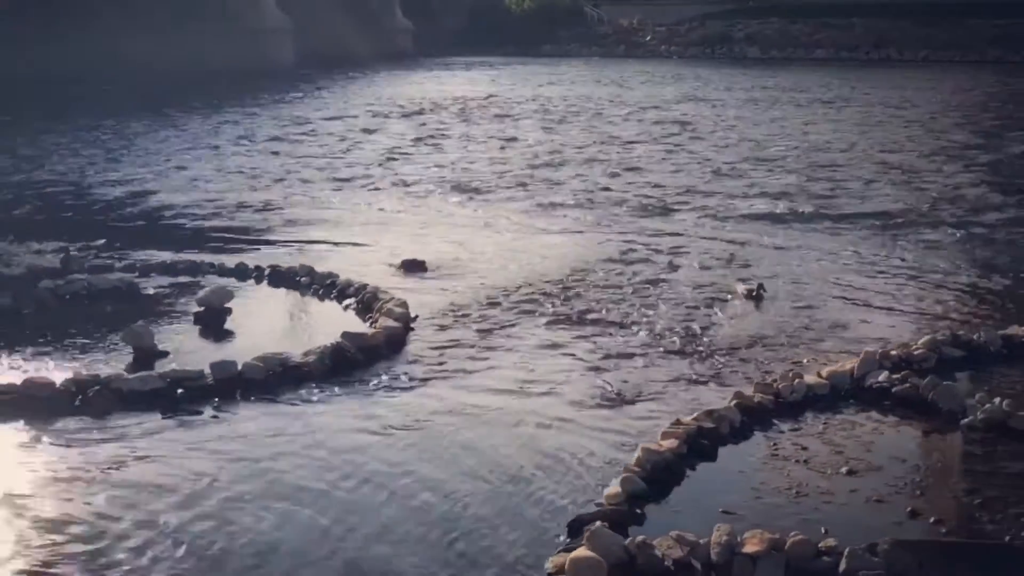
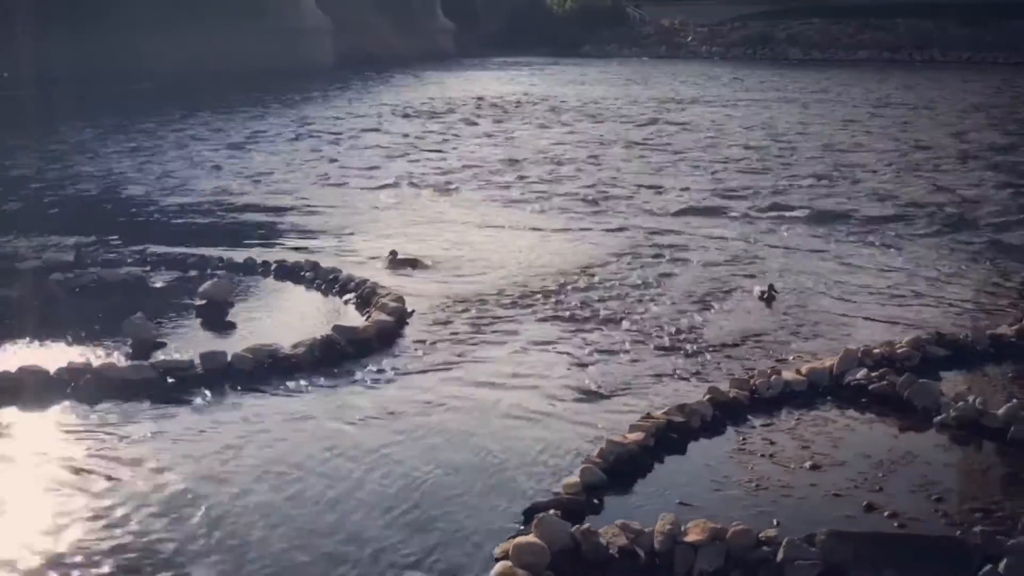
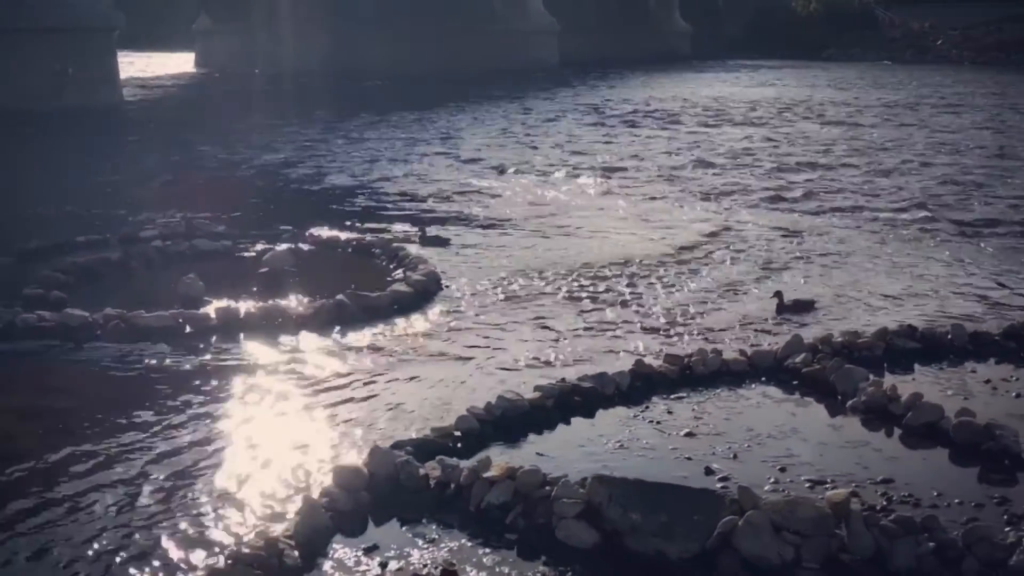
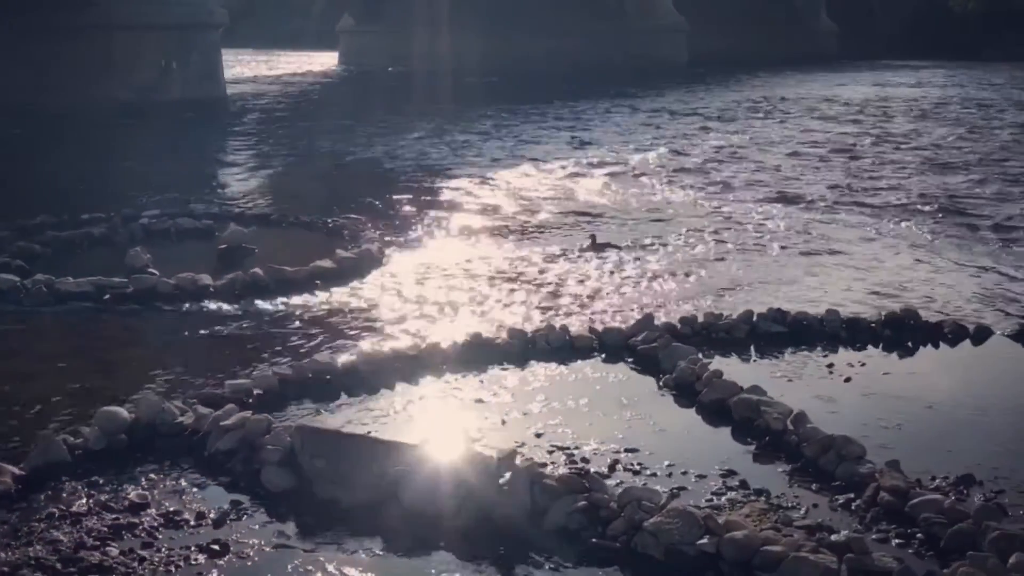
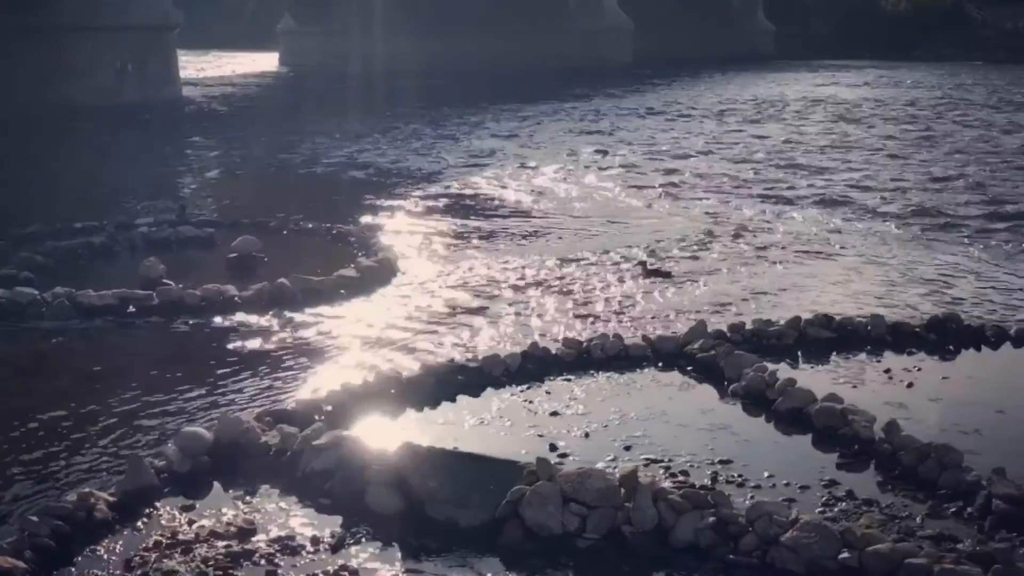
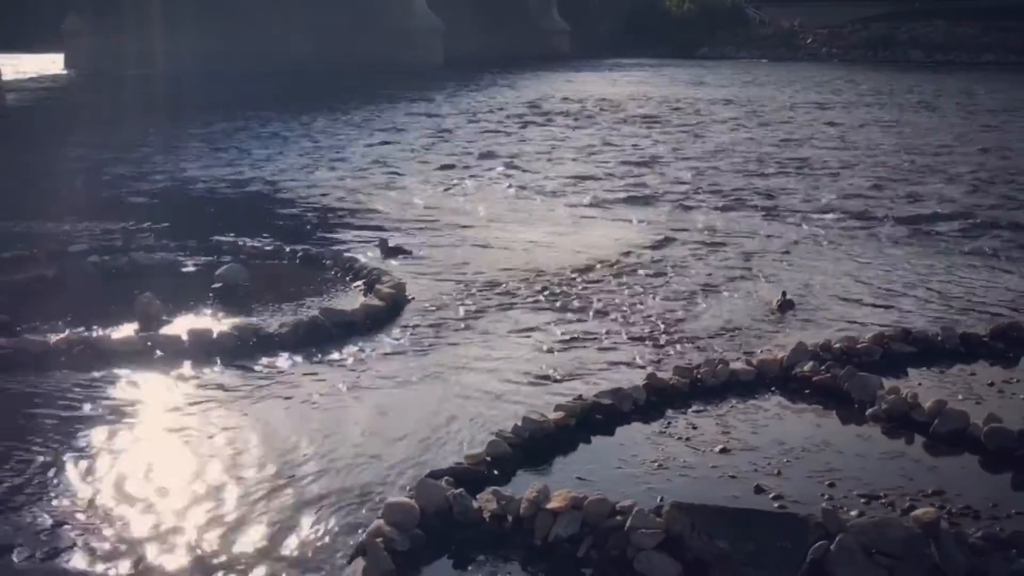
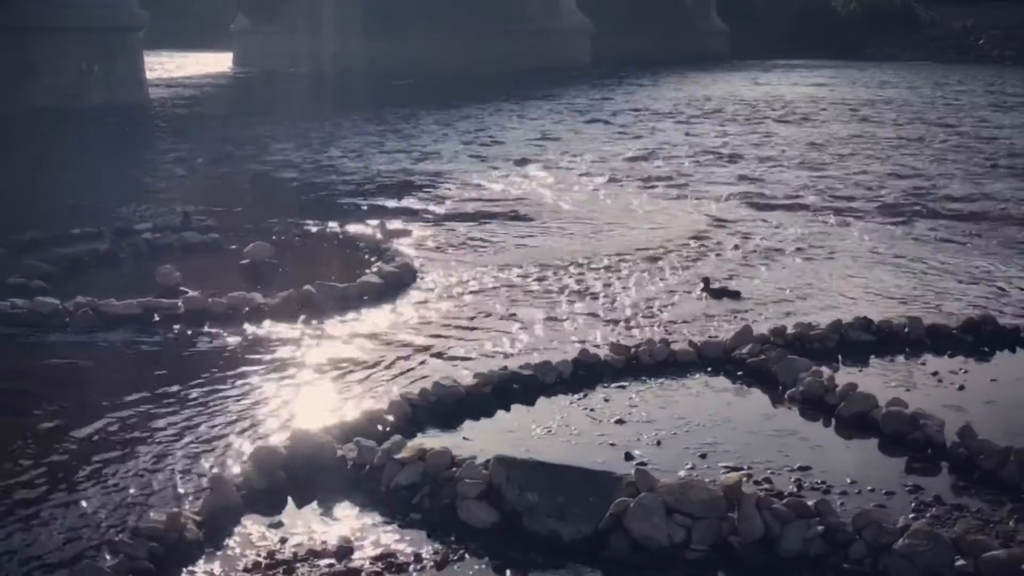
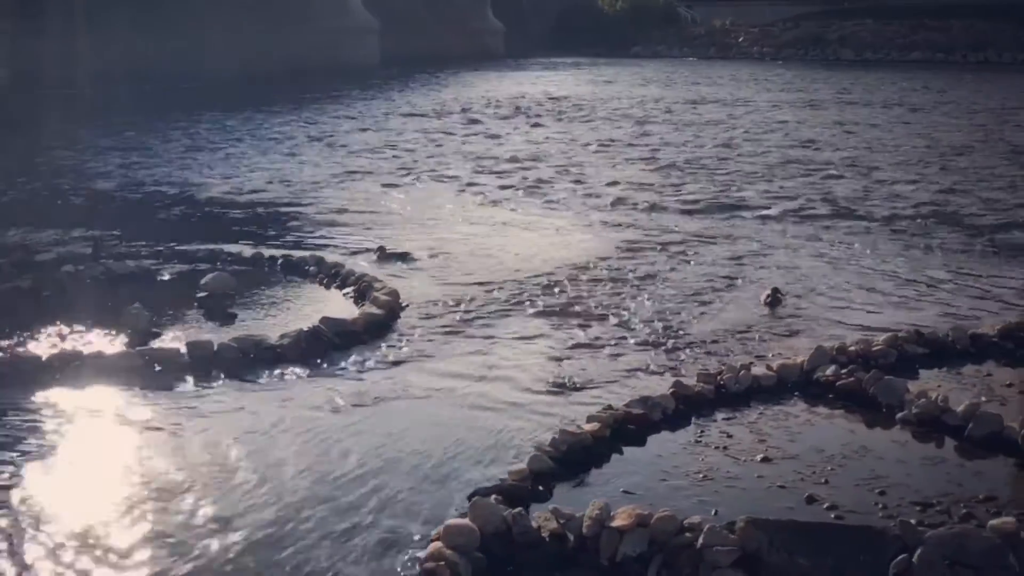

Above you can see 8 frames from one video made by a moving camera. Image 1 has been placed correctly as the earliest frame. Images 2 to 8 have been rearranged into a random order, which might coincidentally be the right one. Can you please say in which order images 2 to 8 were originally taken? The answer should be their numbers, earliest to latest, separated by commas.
2, 8, 6, 3, 7, 5, 4
